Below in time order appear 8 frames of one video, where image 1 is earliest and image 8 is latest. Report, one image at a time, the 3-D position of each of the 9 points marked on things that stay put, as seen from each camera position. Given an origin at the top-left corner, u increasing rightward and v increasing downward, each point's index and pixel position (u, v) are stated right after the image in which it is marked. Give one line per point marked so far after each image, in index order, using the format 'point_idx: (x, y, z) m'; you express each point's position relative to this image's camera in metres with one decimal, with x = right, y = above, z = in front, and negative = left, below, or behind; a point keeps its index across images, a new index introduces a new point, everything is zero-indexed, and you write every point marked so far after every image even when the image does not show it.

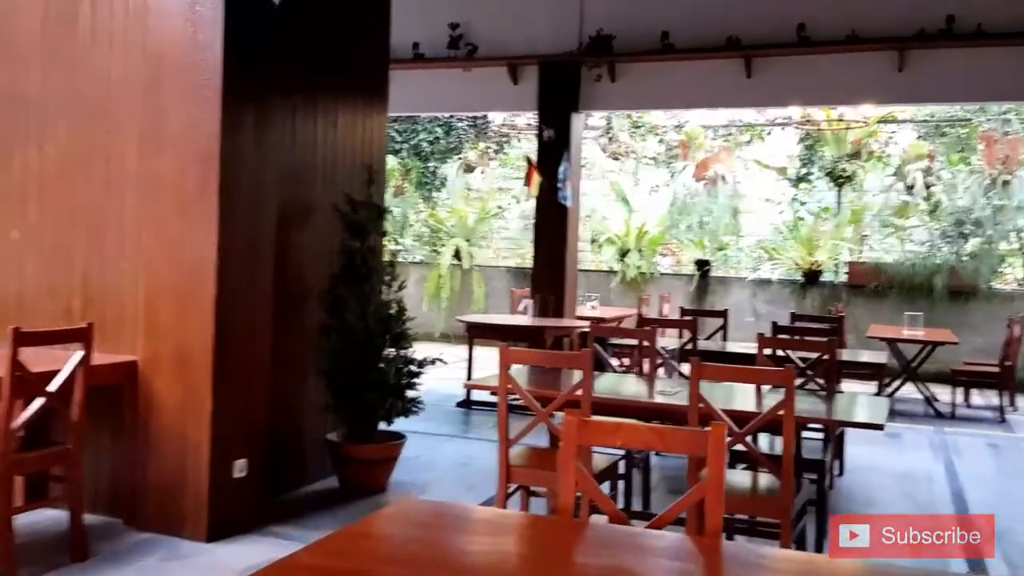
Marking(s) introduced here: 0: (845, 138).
0: (+3.9, +1.8, +10.9) m
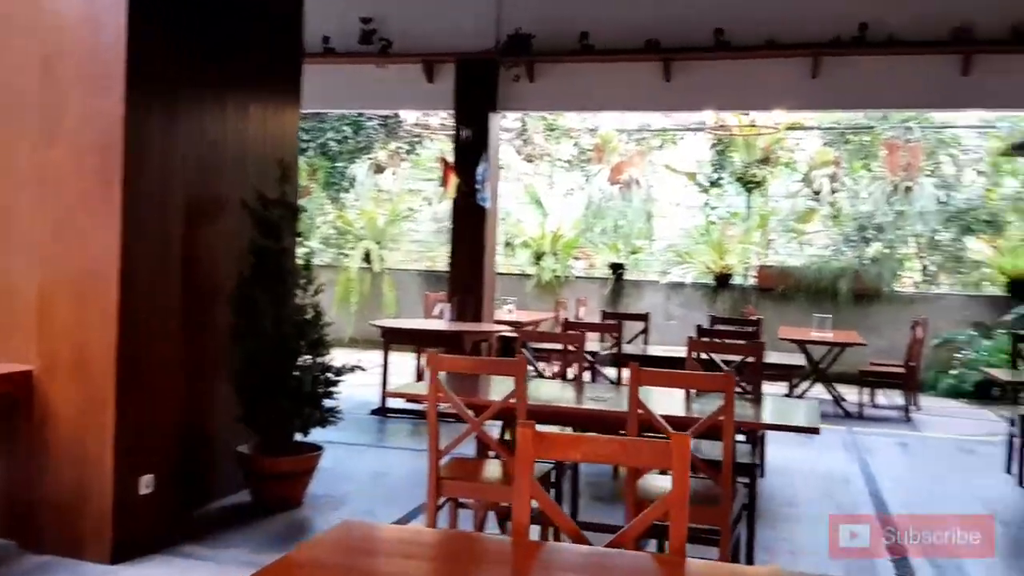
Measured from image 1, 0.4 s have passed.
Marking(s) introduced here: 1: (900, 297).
0: (+2.9, +1.7, +11.1) m
1: (+4.3, -0.1, +10.4) m
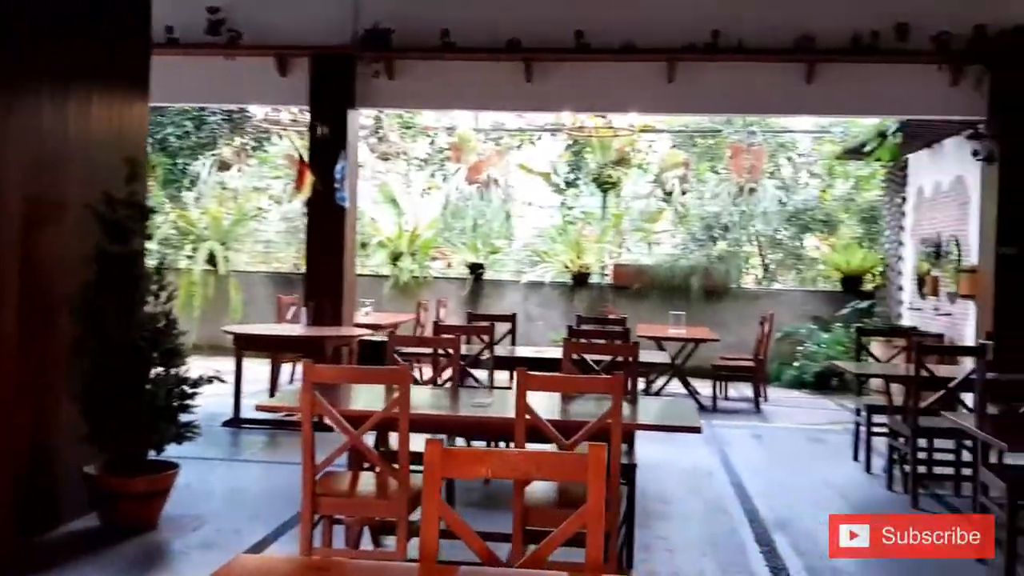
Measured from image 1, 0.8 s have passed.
0: (+1.2, +1.7, +11.3) m
1: (+2.7, -0.1, +10.8) m
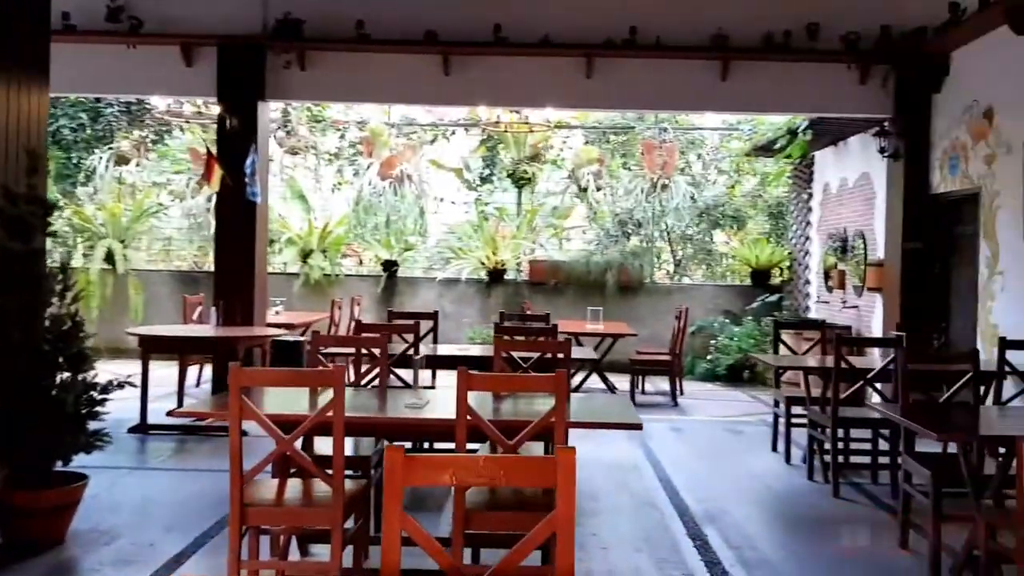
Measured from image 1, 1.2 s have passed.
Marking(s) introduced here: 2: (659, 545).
0: (+0.1, +1.8, +11.2) m
1: (+1.7, 0.0, +11.0) m
2: (+0.7, -1.2, +4.3) m
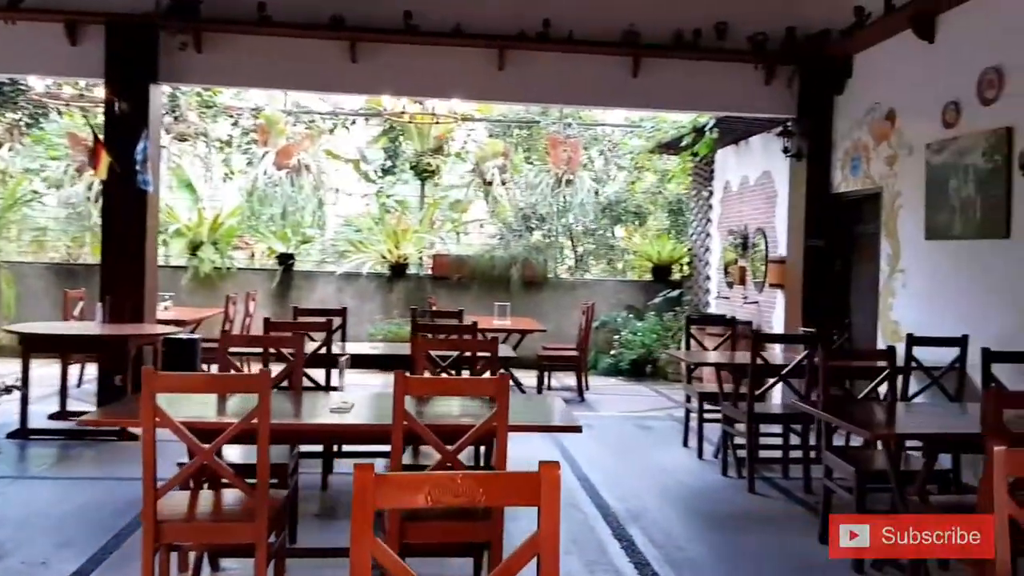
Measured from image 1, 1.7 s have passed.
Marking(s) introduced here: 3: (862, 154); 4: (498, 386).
0: (-1.0, +1.8, +11.0) m
1: (+0.6, +0.1, +11.0) m
2: (+0.3, -1.2, +4.2) m
3: (+2.6, +1.0, +6.8) m
4: (0.0, -0.3, +2.9) m
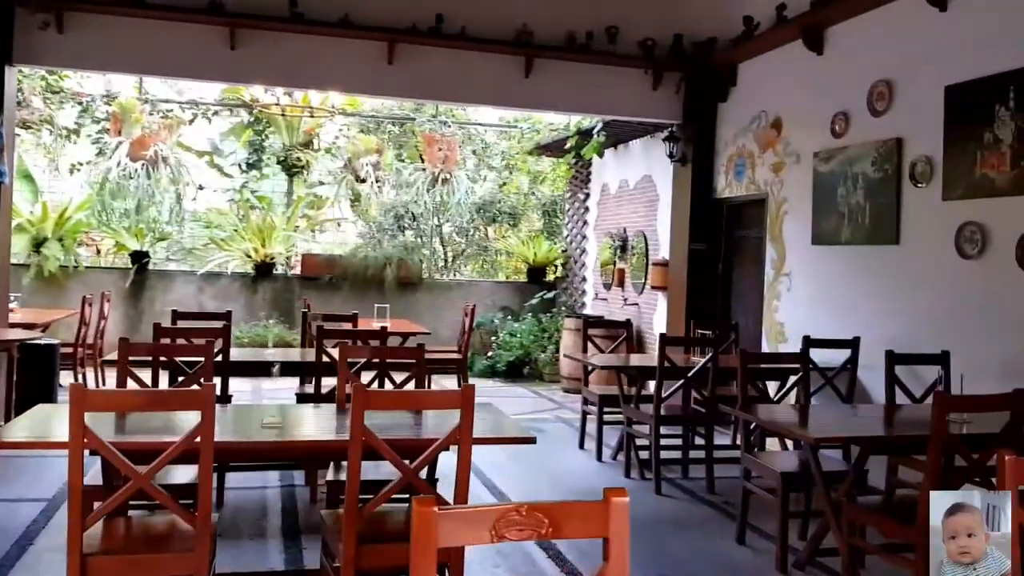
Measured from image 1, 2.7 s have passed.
0: (-2.5, +1.8, +10.6) m
1: (-0.9, 0.0, +10.8) m
2: (0.0, -1.2, +4.1) m
3: (+1.8, +1.0, +7.0) m
4: (-0.1, -0.3, +2.7) m
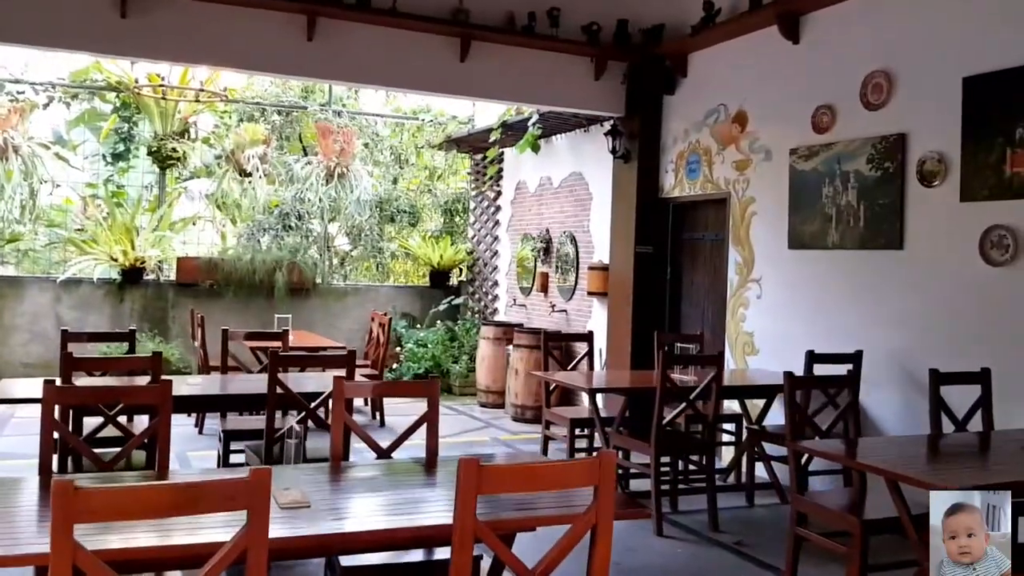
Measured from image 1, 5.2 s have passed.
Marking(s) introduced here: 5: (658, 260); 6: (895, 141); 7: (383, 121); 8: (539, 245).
0: (-3.4, +1.8, +9.3) m
1: (-1.9, 0.0, +9.8) m
2: (+0.1, -1.2, +3.3) m
3: (+1.3, +0.9, +6.5) m
4: (+0.2, -0.4, +1.9) m
5: (+1.1, +0.2, +7.0) m
6: (+2.0, +0.8, +4.9) m
7: (-1.4, +1.9, +10.8) m
8: (+0.3, +0.4, +8.7) m
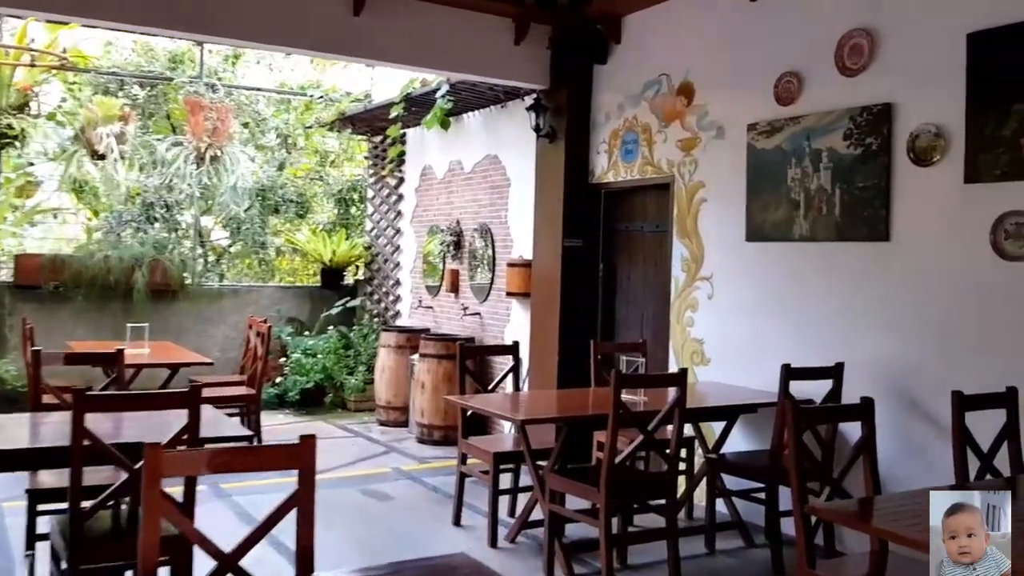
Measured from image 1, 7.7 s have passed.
0: (-4.3, +1.7, +7.9) m
1: (-2.7, 0.0, +8.6) m
2: (-0.1, -1.3, +2.4) m
3: (+0.8, +0.9, +5.7) m
4: (+0.1, -0.4, +1.0) m
5: (+0.5, +0.2, +6.1) m
6: (+1.6, +0.8, +4.1) m
7: (-2.4, +1.9, +9.6) m
8: (-0.5, +0.4, +7.7) m
